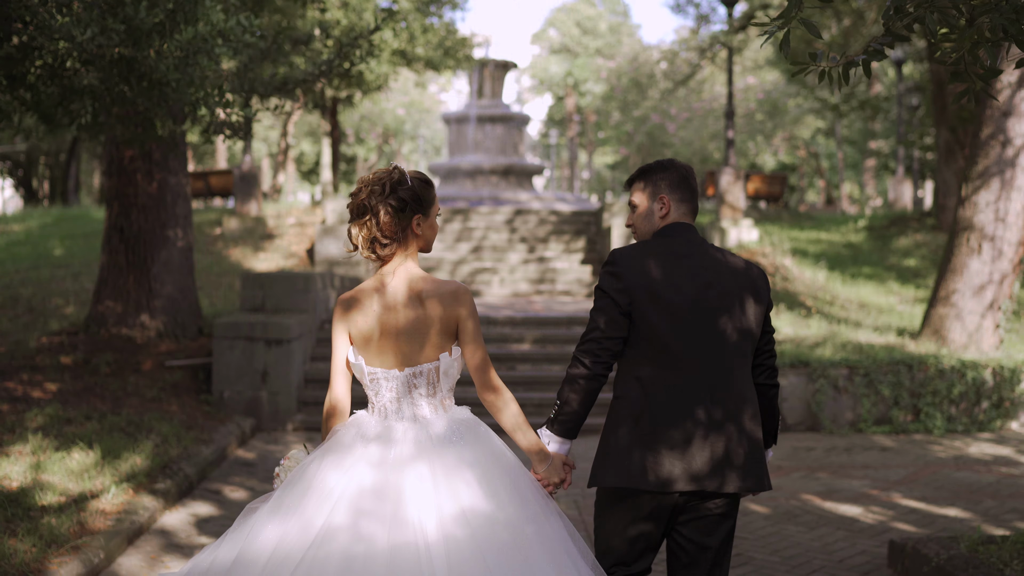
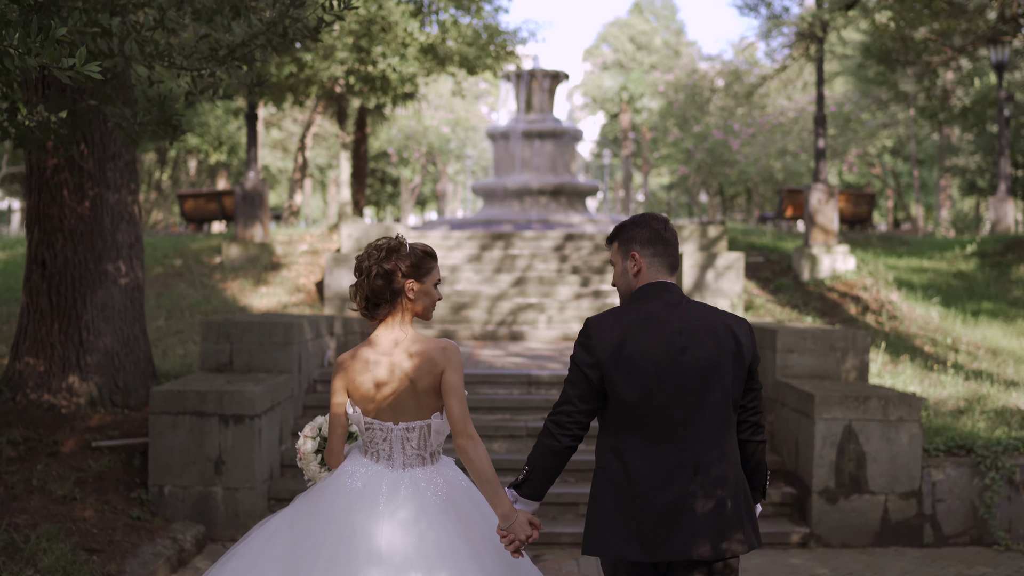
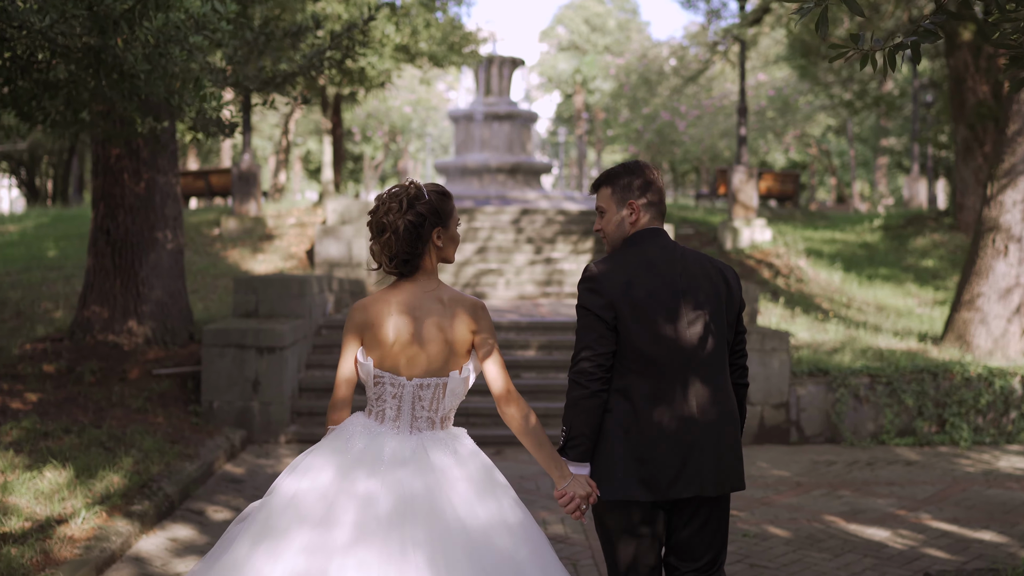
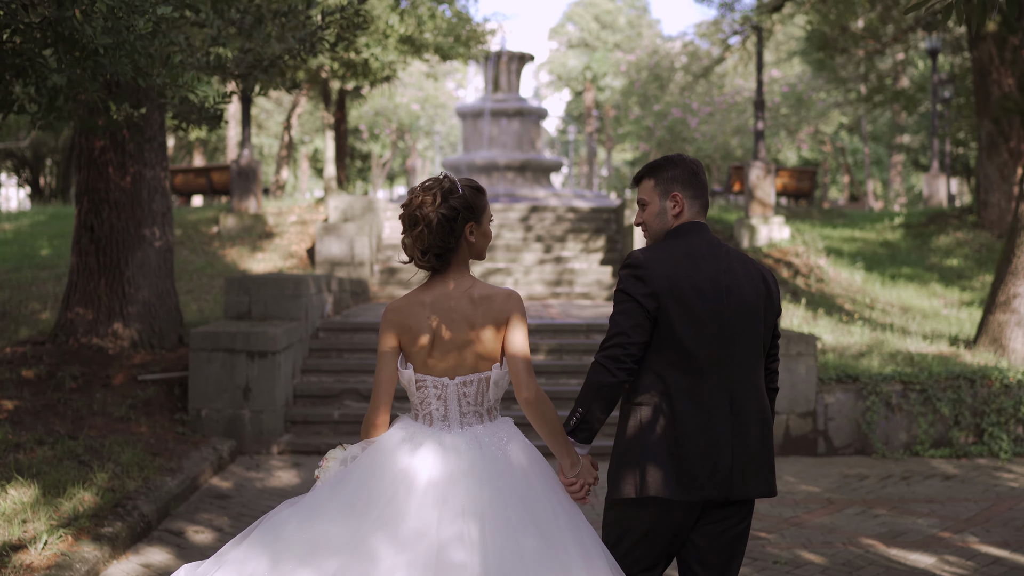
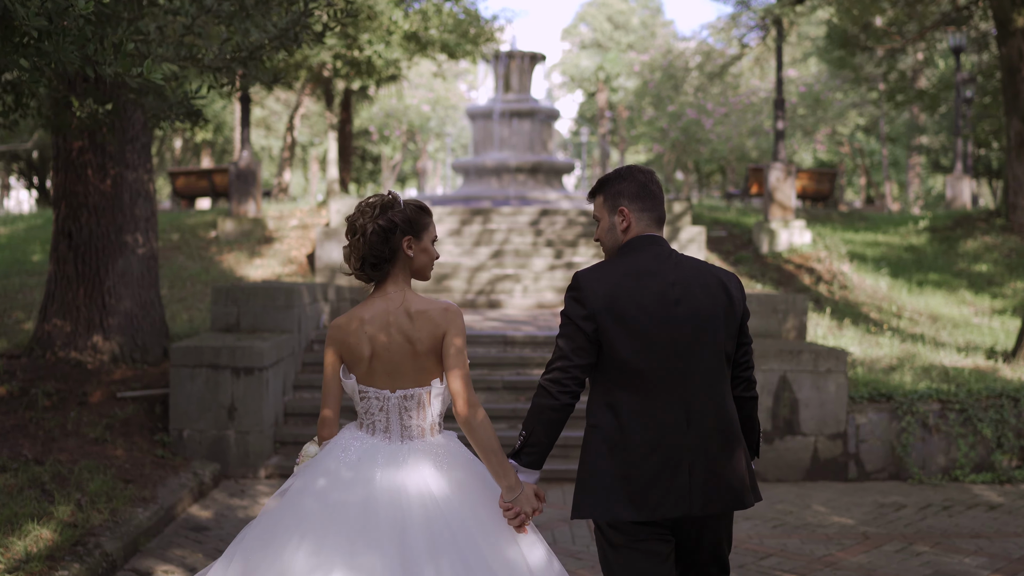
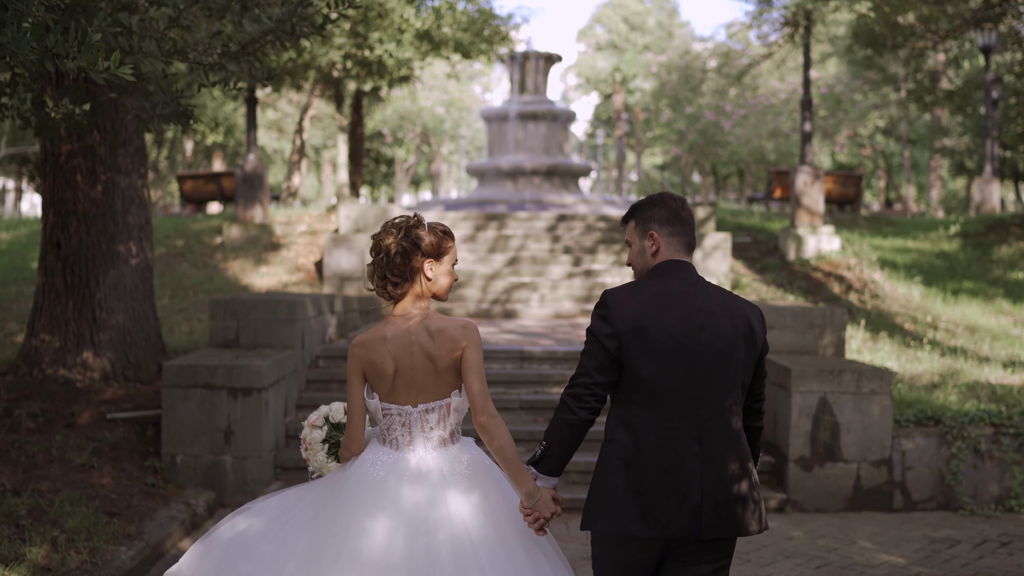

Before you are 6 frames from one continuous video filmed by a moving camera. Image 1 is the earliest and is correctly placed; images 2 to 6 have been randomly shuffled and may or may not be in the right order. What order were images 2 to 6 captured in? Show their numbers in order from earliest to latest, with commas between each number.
3, 4, 5, 6, 2
